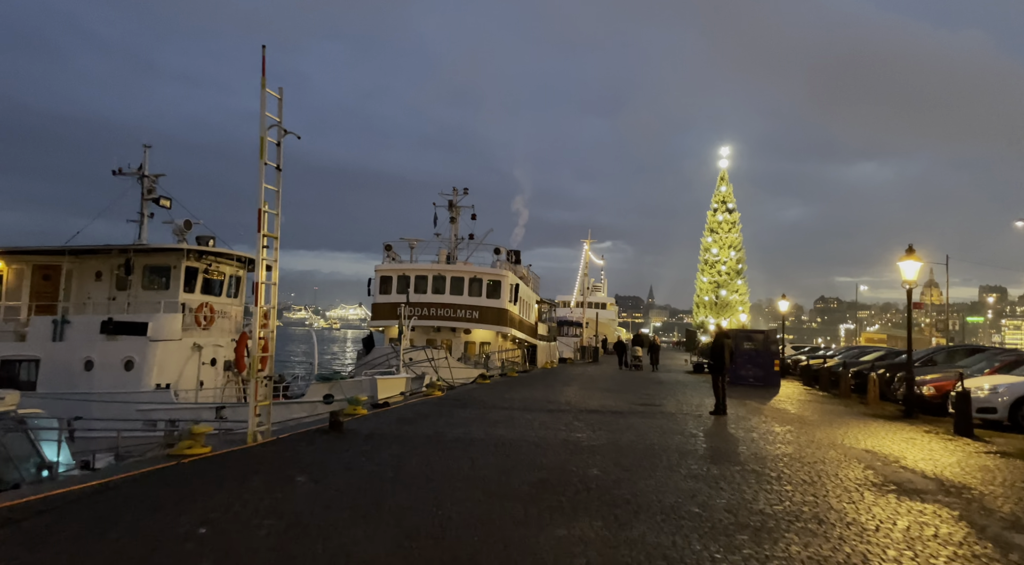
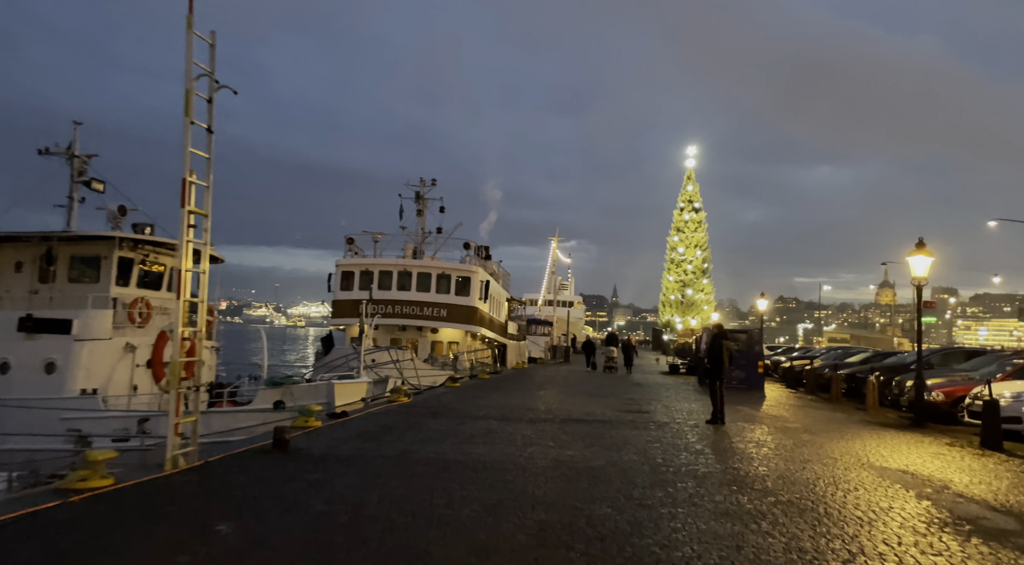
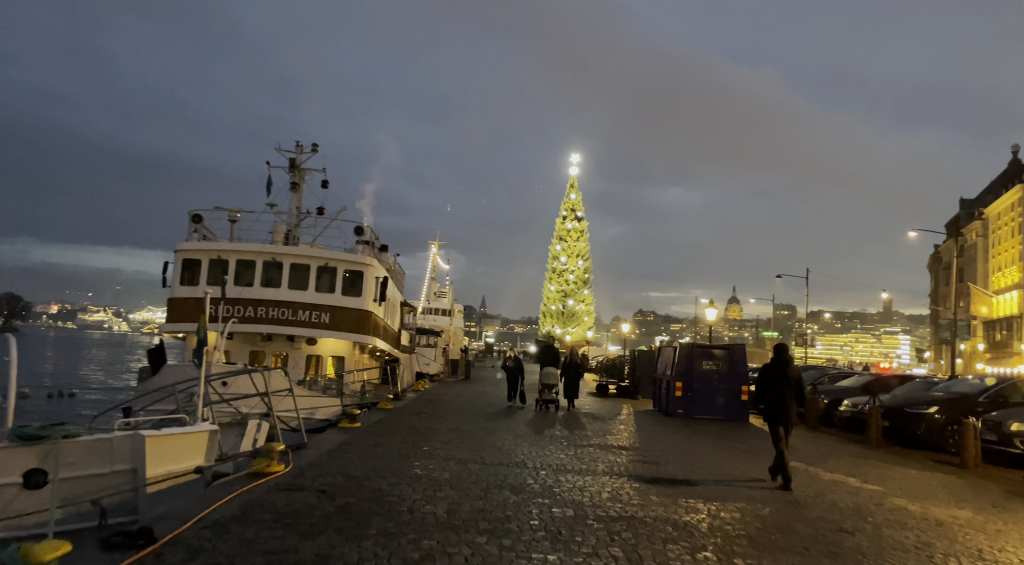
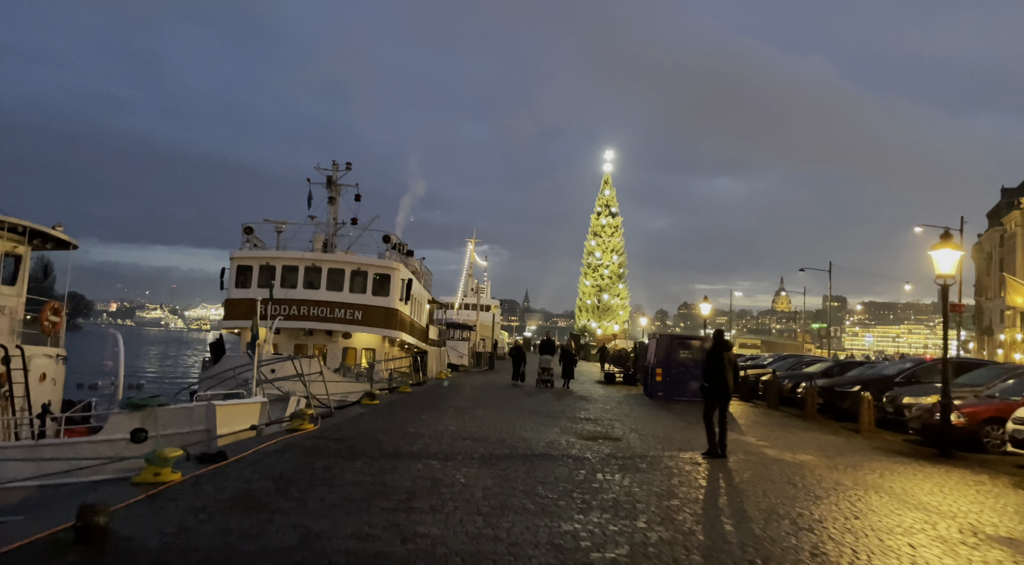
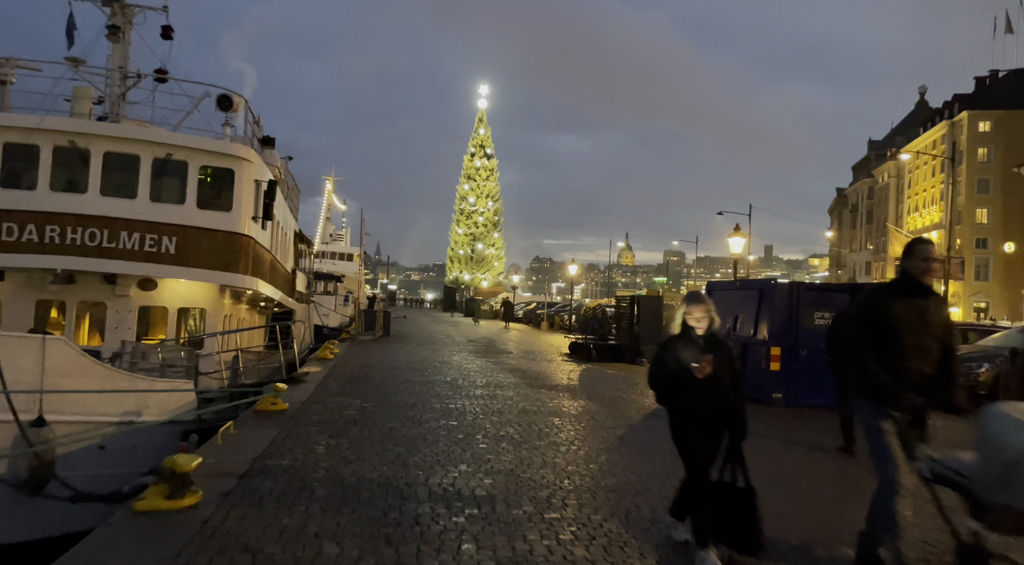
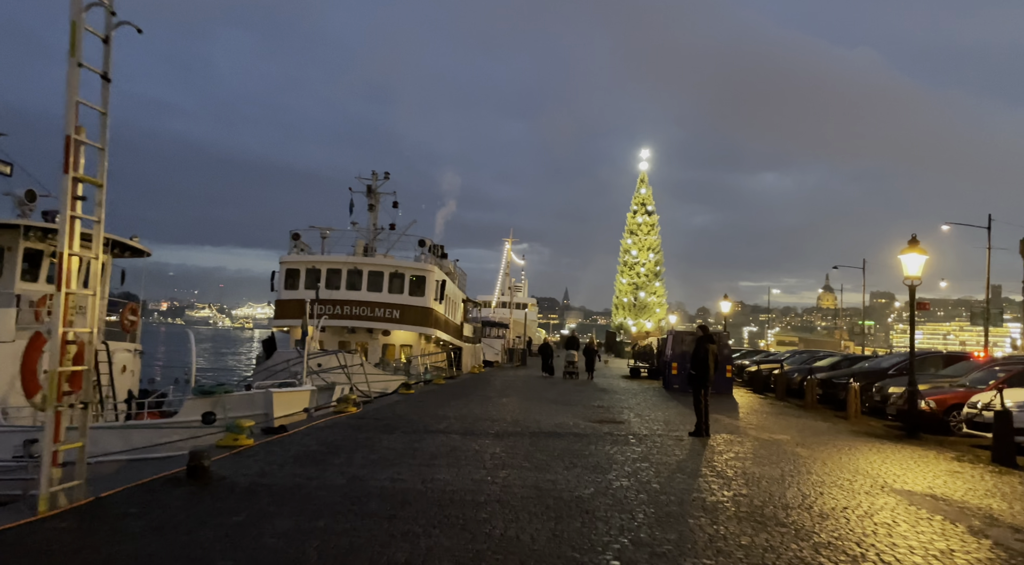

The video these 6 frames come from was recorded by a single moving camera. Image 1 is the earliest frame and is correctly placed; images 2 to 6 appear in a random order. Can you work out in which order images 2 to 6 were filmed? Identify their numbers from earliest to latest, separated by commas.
2, 6, 4, 3, 5
